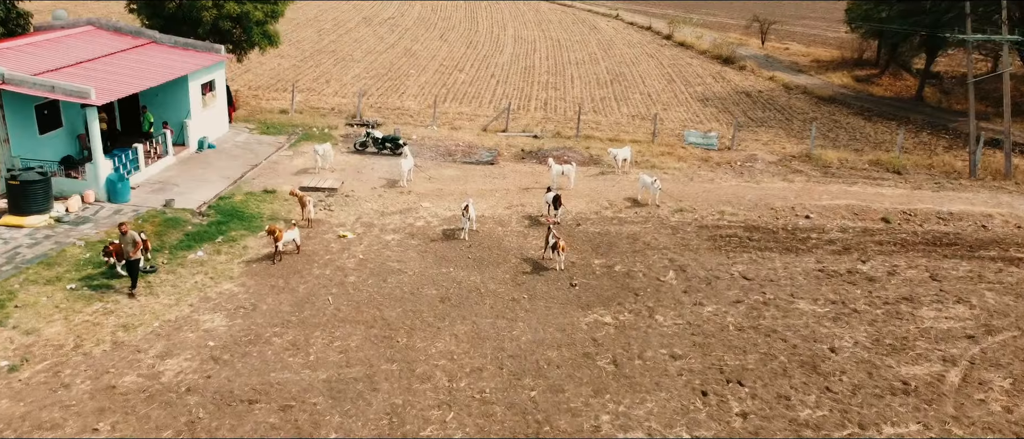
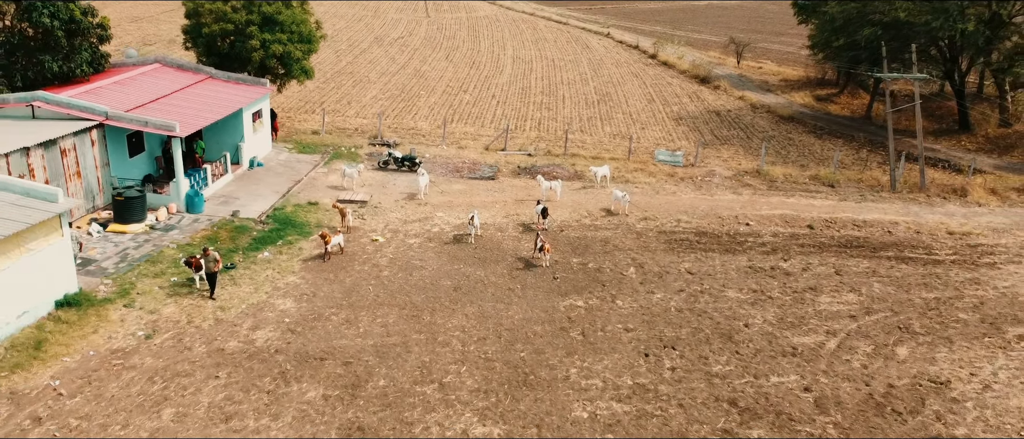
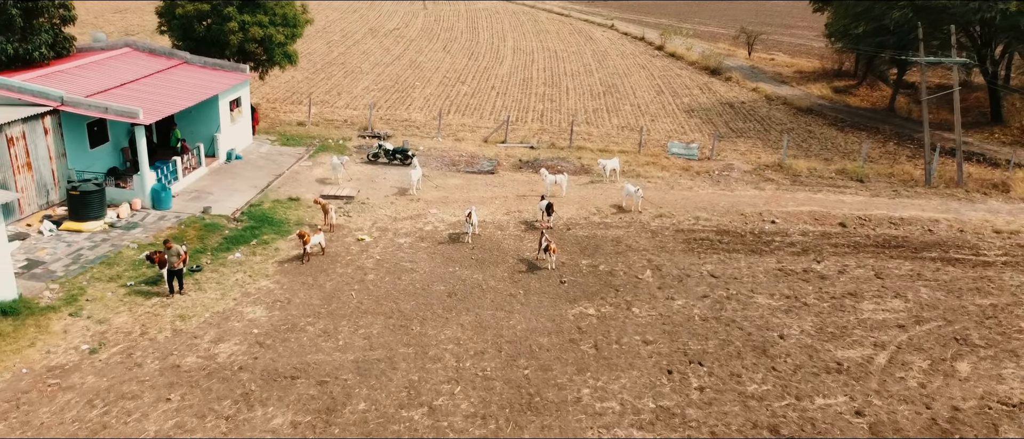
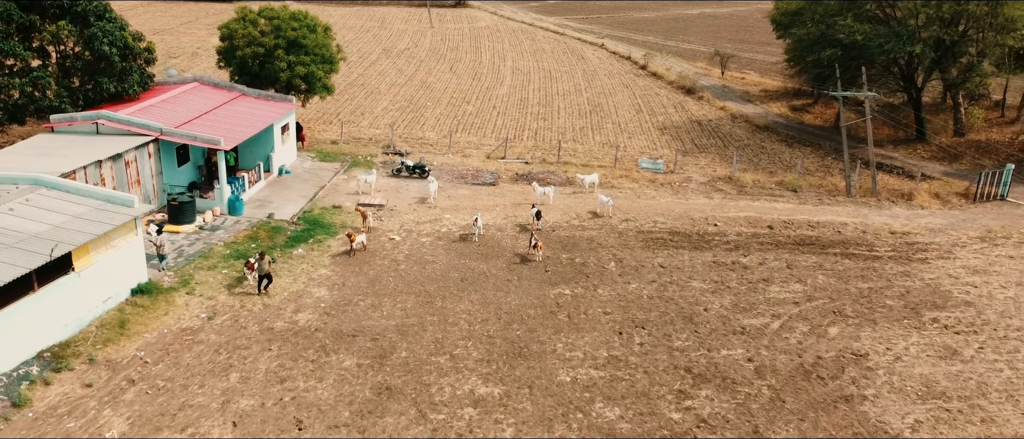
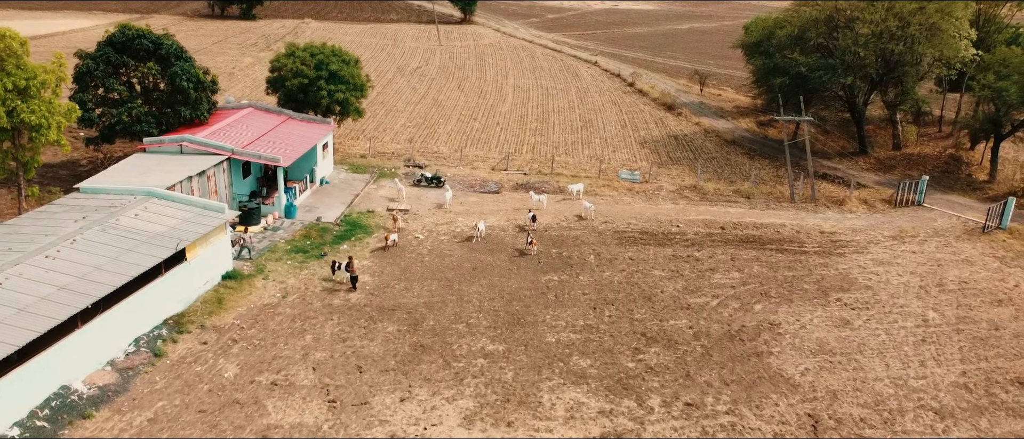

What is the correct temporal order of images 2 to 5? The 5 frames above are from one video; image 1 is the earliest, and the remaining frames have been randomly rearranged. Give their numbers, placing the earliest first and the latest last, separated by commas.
3, 2, 4, 5
